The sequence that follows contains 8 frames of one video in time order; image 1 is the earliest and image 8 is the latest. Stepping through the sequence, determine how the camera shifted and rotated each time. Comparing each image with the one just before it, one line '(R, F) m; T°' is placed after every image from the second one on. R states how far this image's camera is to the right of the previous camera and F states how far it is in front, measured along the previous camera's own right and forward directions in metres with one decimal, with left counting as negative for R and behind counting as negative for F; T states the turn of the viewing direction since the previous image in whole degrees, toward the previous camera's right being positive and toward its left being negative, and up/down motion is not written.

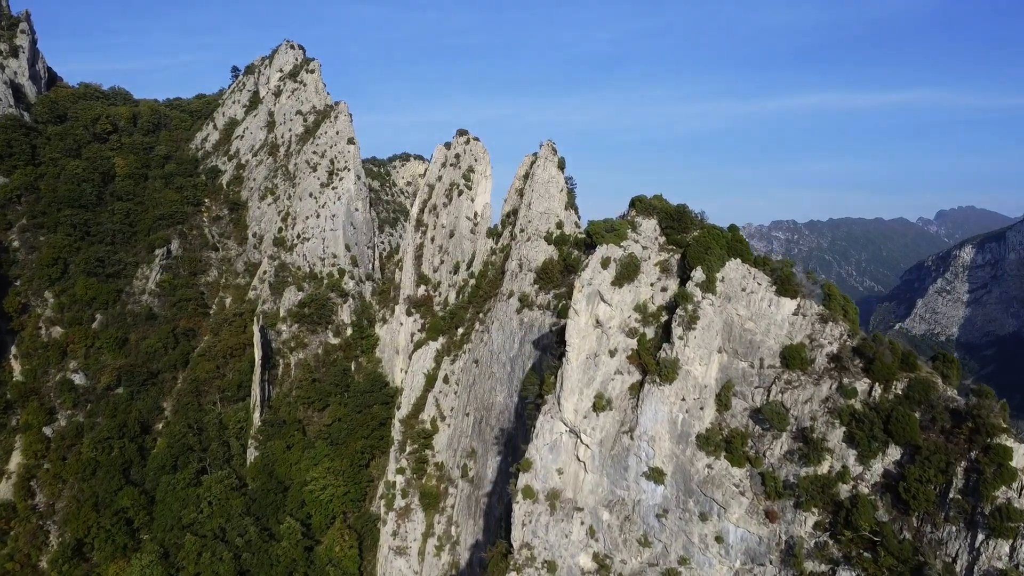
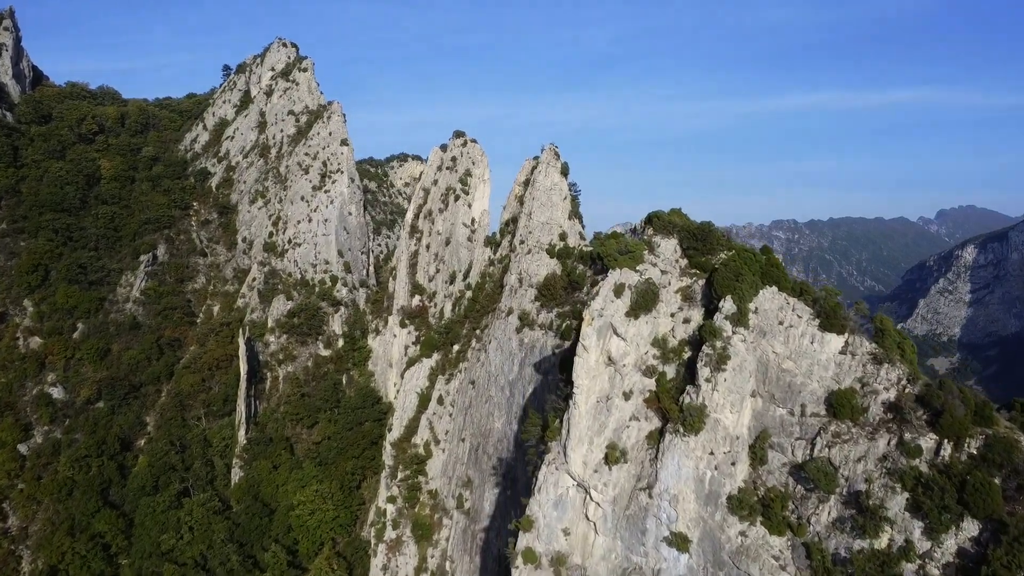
(0.0, +2.6) m; 0°
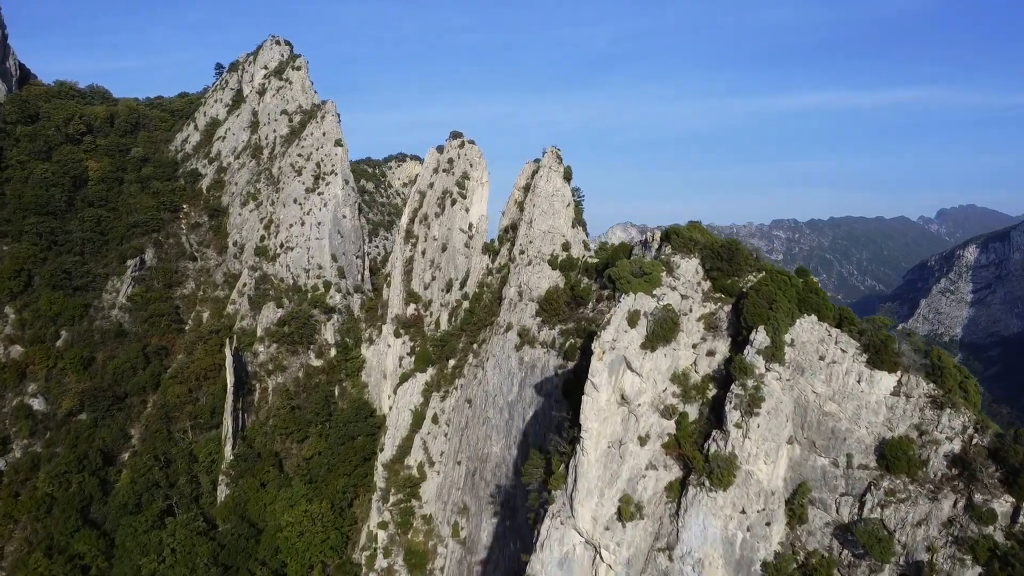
(0.0, +2.1) m; 0°
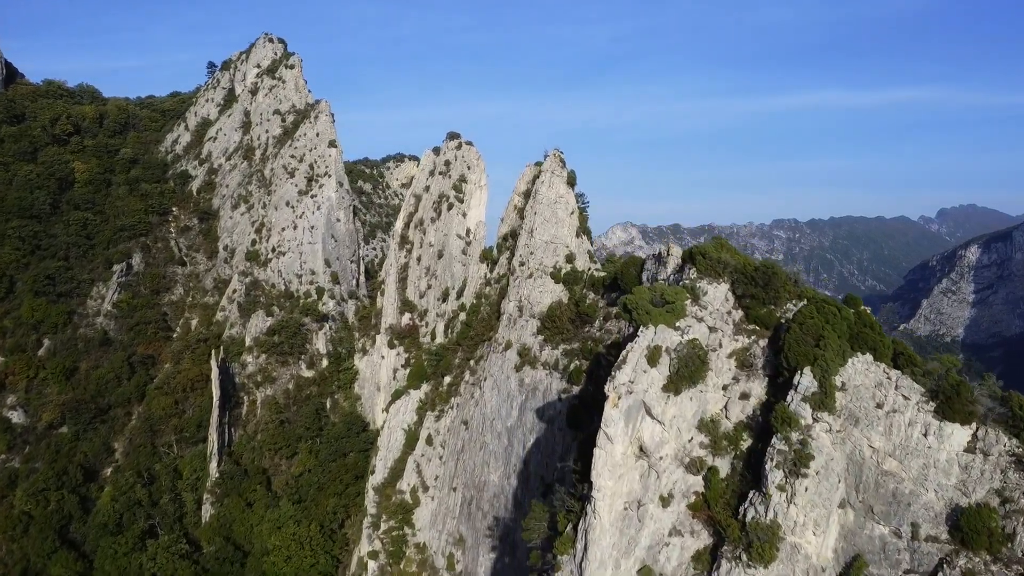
(0.0, +2.1) m; 0°
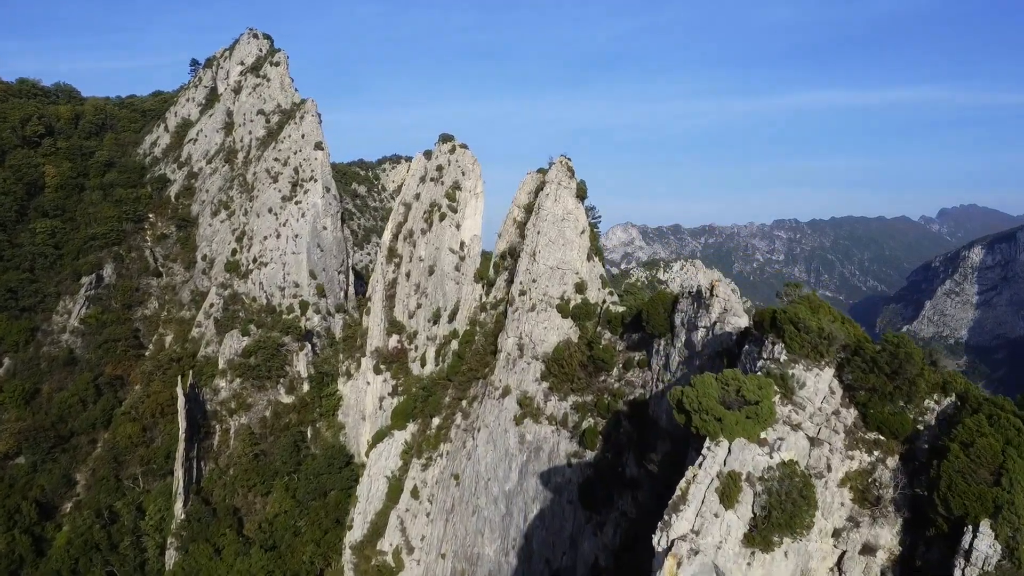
(0.0, +4.3) m; 0°
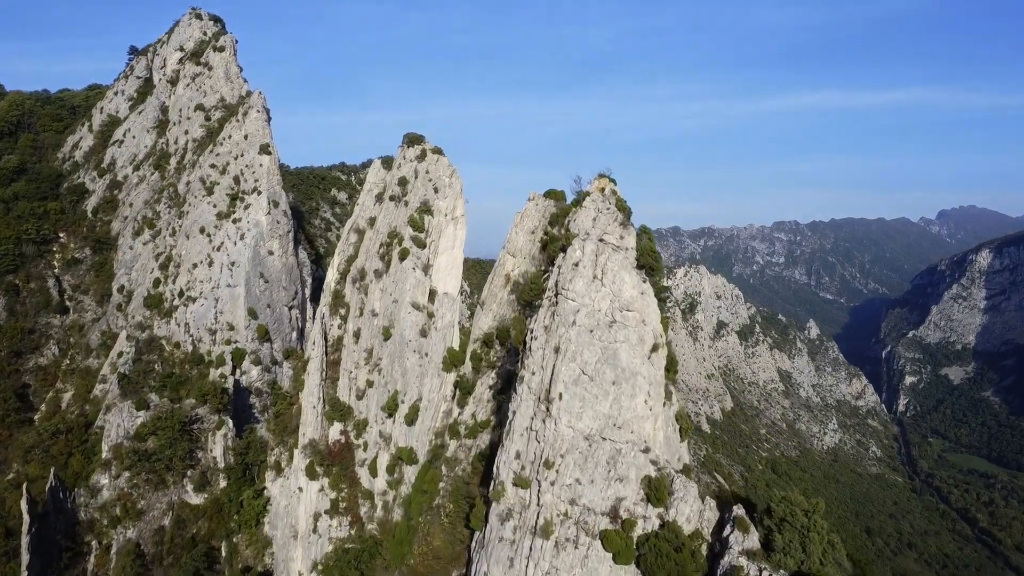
(+0.2, +12.1) m; 0°
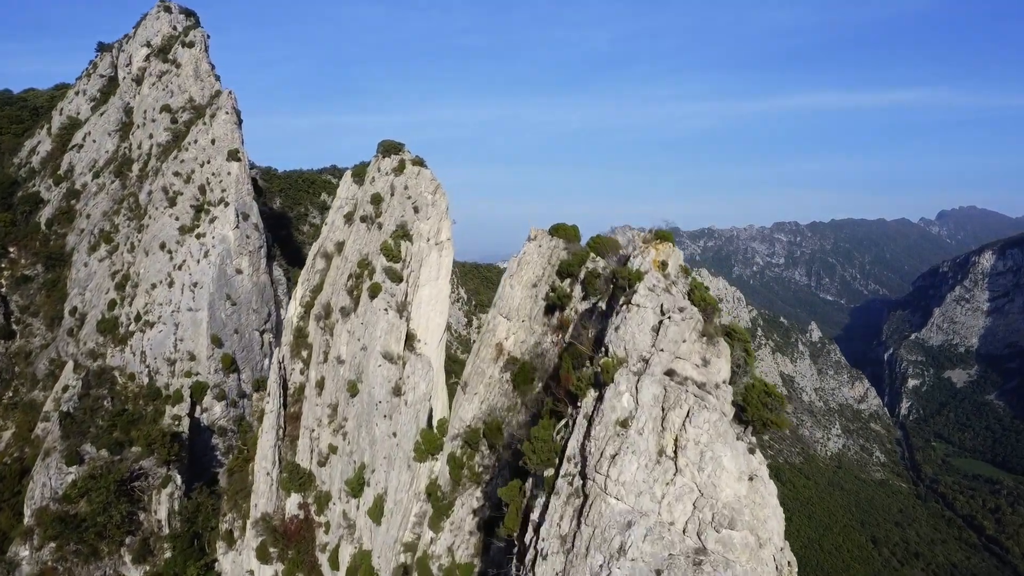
(+0.1, +4.9) m; 0°
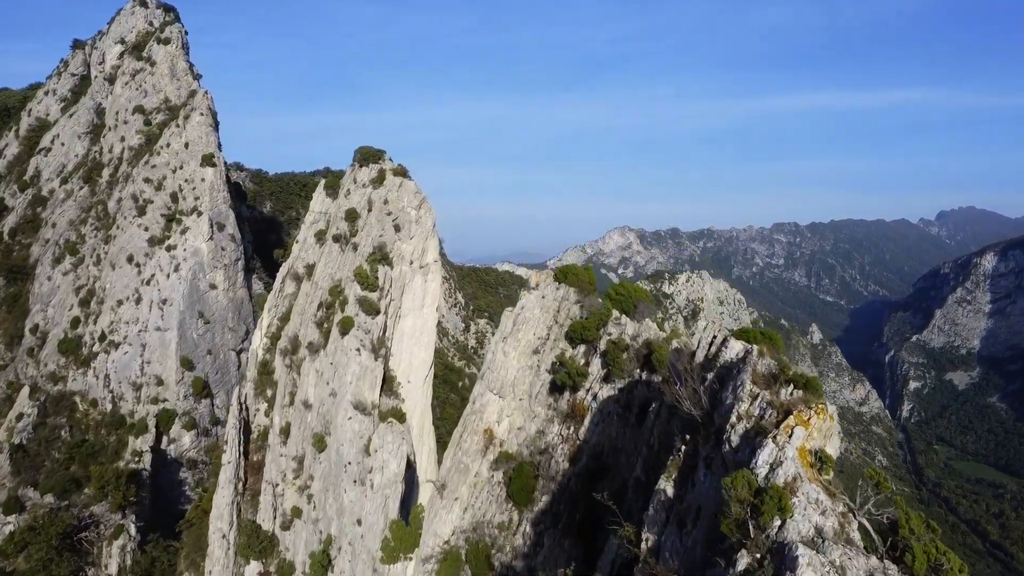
(+0.1, +3.3) m; 0°
